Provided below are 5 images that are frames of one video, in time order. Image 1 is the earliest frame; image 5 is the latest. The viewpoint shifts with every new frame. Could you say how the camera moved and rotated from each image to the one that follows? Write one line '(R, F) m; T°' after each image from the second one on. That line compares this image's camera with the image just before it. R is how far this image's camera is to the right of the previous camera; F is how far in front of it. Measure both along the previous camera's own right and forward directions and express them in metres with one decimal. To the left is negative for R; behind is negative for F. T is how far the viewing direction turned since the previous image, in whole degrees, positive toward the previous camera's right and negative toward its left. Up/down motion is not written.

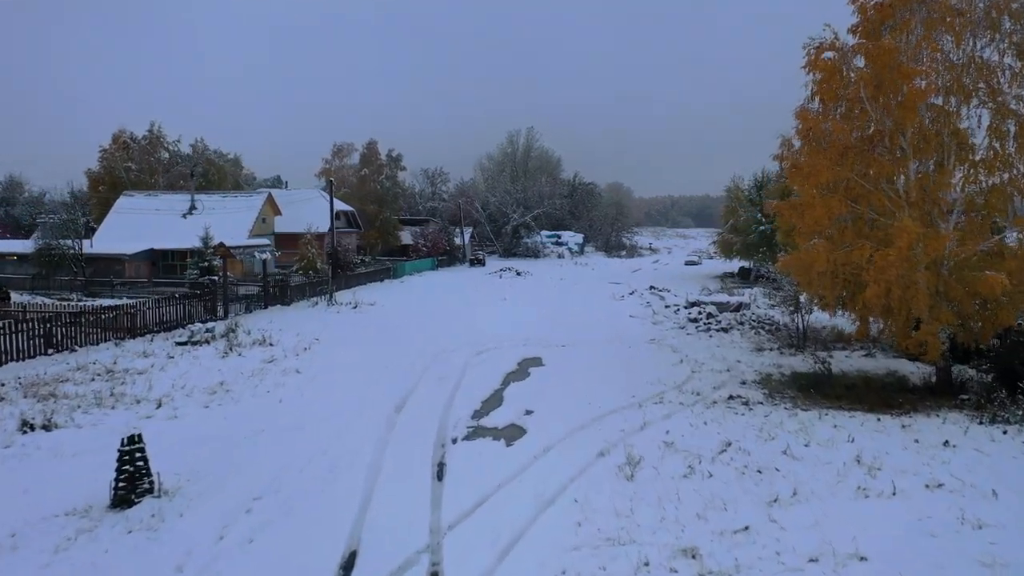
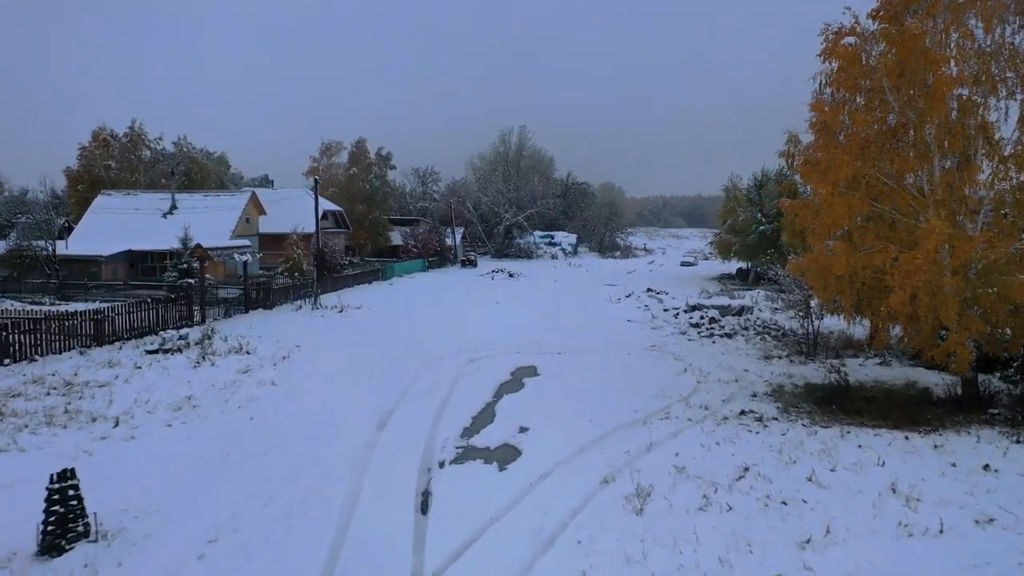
(0.0, +1.0) m; +1°
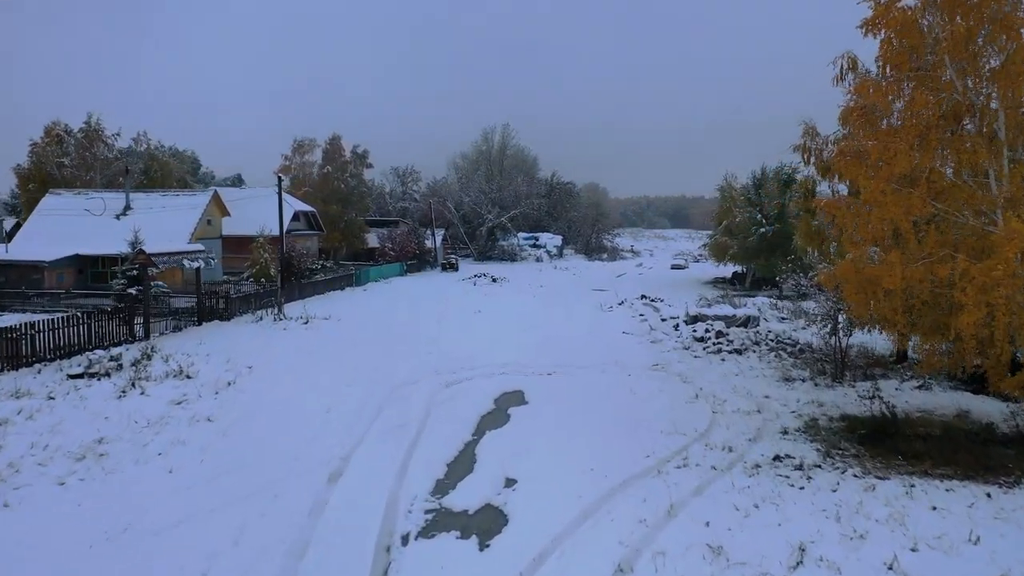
(0.0, +2.1) m; +1°
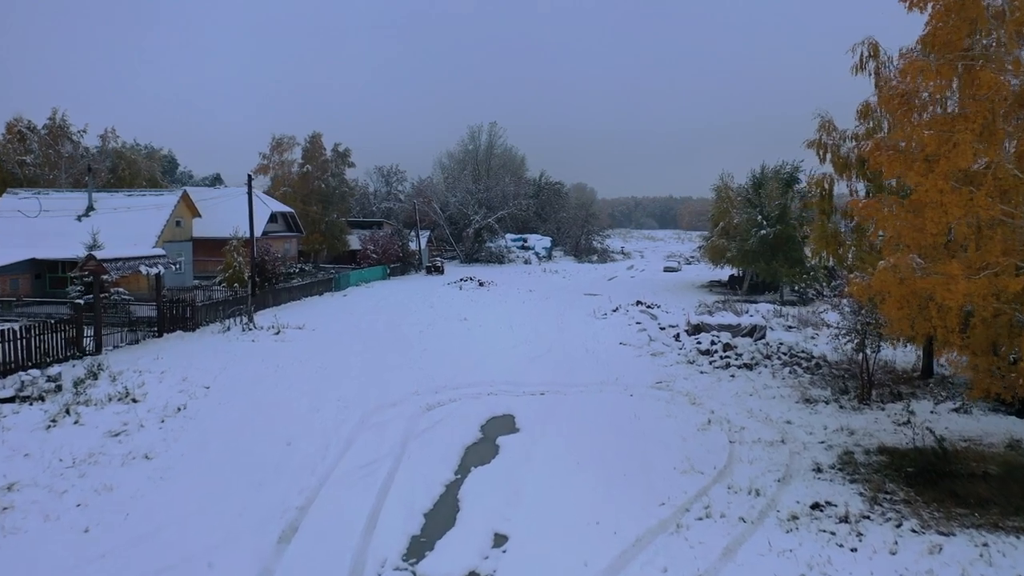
(0.0, +1.5) m; +1°
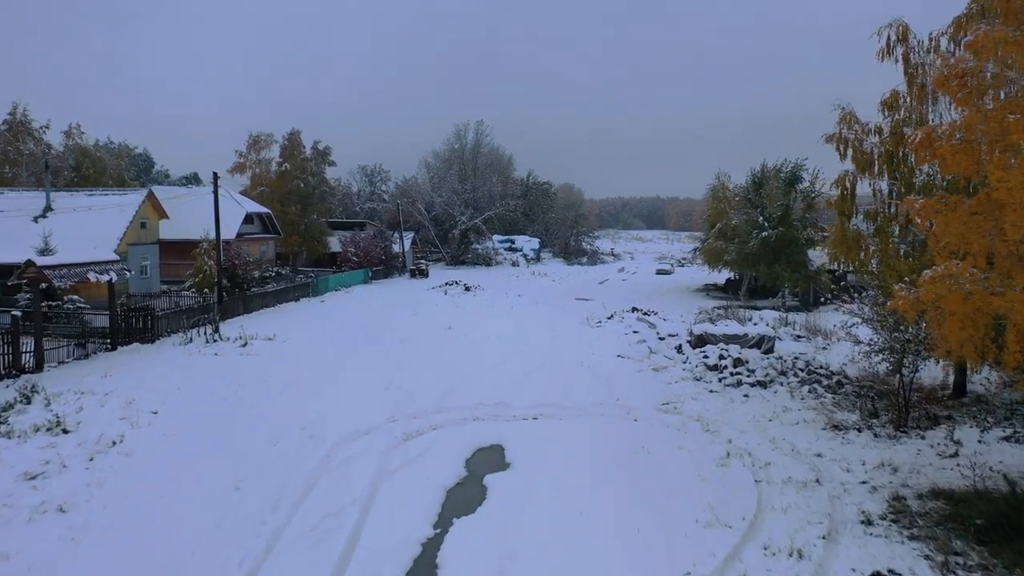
(0.0, +1.5) m; +1°
